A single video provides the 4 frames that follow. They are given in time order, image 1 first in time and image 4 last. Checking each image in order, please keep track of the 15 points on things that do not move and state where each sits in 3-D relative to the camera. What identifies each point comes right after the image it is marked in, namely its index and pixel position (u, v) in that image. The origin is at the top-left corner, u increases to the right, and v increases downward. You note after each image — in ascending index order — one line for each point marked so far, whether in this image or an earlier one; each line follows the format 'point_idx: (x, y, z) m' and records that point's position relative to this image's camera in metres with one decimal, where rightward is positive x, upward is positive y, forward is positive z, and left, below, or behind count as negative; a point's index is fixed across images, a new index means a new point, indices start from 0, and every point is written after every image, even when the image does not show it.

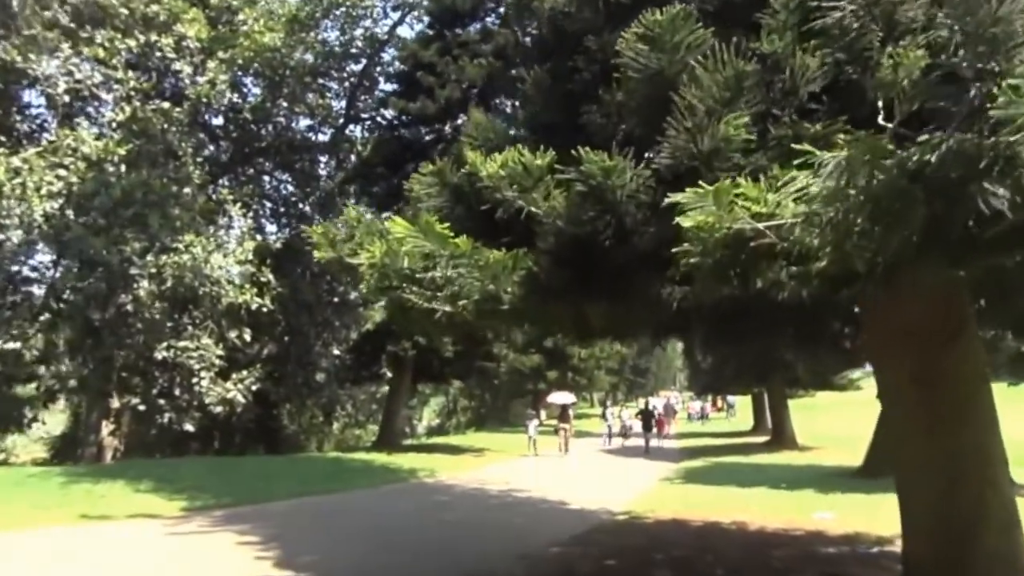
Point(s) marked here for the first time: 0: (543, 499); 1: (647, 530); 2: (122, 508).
0: (+0.7, -4.4, +16.1) m
1: (+2.1, -3.7, +11.8) m
2: (-7.0, -4.0, +14.4) m
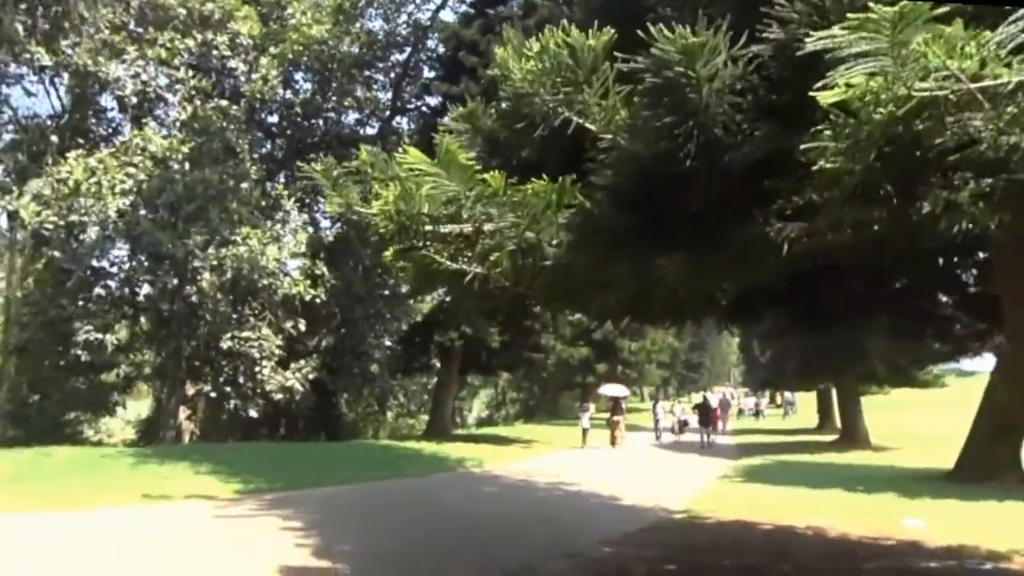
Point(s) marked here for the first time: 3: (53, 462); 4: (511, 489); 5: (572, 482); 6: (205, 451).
0: (+1.6, -4.1, +15.1) m
1: (+2.8, -3.4, +10.8) m
2: (-6.1, -3.7, +13.9) m
3: (-9.3, -3.5, +15.6) m
4: (-0.1, -4.1, +15.4) m
5: (+1.4, -4.5, +17.5) m
6: (-7.9, -4.2, +19.4) m
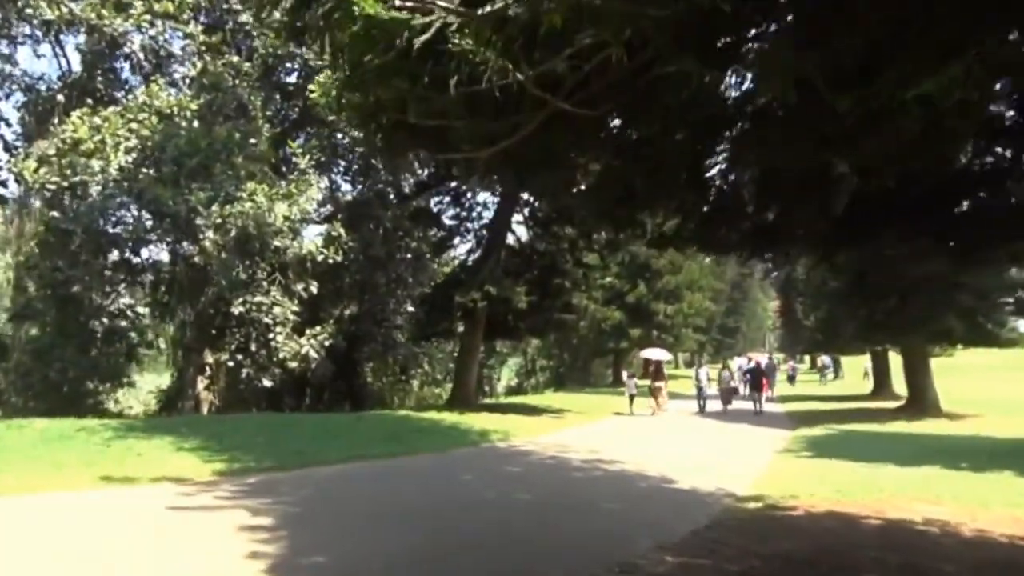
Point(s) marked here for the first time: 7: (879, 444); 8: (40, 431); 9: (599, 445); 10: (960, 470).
0: (+2.2, -3.1, +12.8) m
1: (+3.2, -2.6, +8.4) m
2: (-5.7, -2.8, +11.9) m
3: (-8.8, -2.7, +13.7) m
4: (+0.5, -3.1, +13.1) m
5: (+2.0, -3.4, +15.2) m
6: (-7.2, -3.1, +17.4) m
7: (+8.6, -3.7, +18.3) m
8: (-8.9, -2.7, +14.5) m
9: (+2.0, -3.6, +17.9) m
10: (+7.9, -3.2, +13.9) m
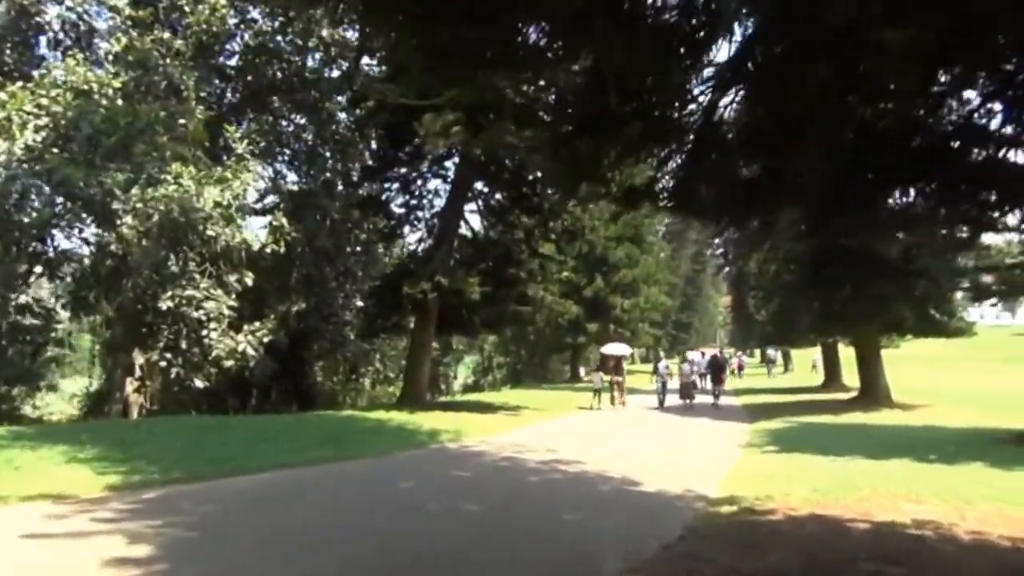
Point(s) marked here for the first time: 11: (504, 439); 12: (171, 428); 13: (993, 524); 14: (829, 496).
0: (+1.4, -2.9, +11.8) m
1: (+2.6, -2.4, +7.5) m
2: (-6.4, -2.7, +10.4) m
3: (-9.6, -2.5, +12.0) m
4: (-0.3, -2.9, +12.0) m
5: (+1.1, -3.2, +14.2) m
6: (-8.2, -3.0, +15.9) m
7: (+7.6, -3.4, +17.6) m
8: (-9.8, -2.6, +12.9) m
9: (+1.0, -3.4, +16.8) m
10: (+7.0, -2.9, +13.2) m
11: (-0.1, -3.5, +18.1) m
12: (-7.3, -3.1, +16.6) m
13: (+5.0, -2.4, +8.1) m
14: (+3.9, -2.6, +9.6) m
